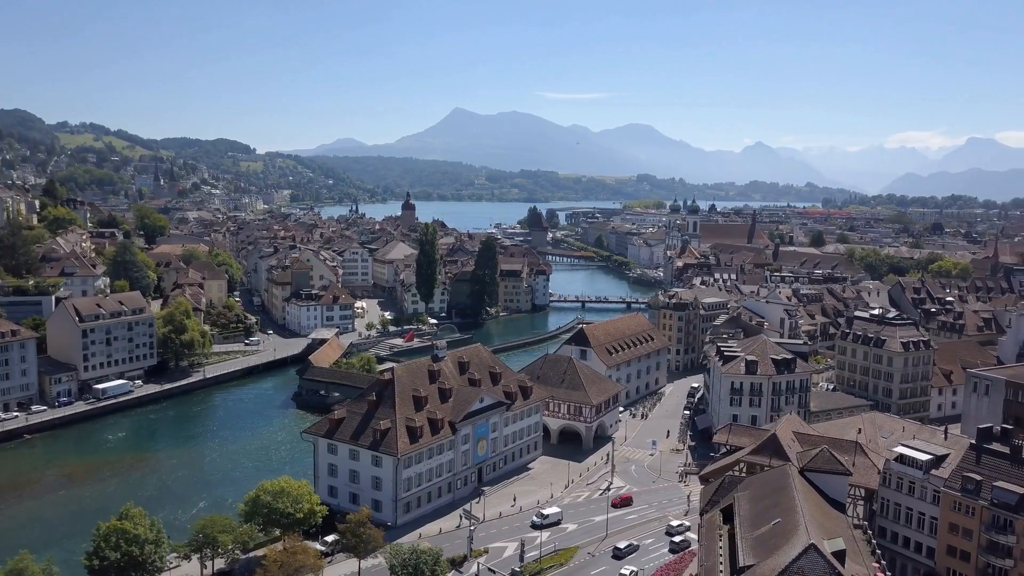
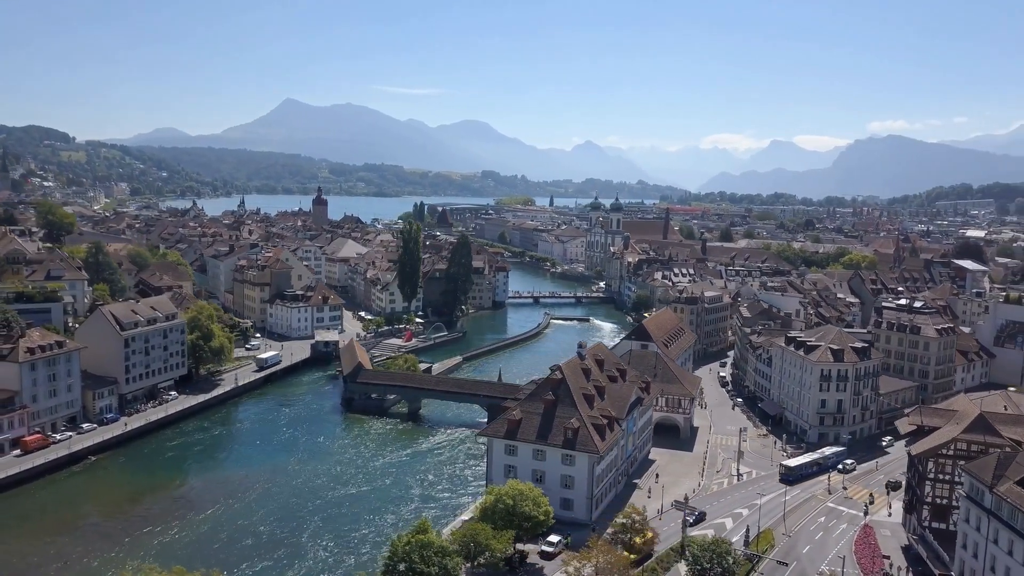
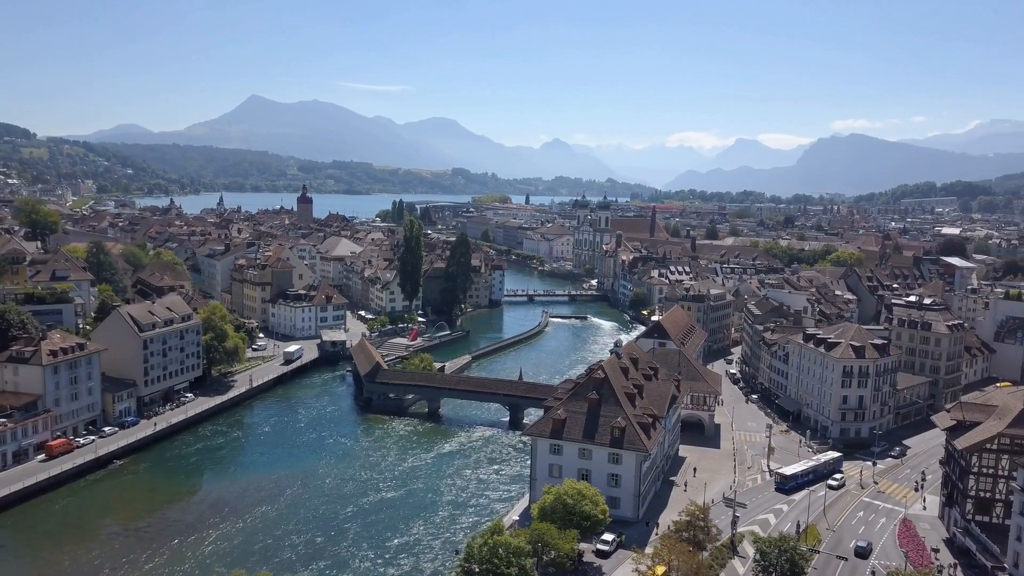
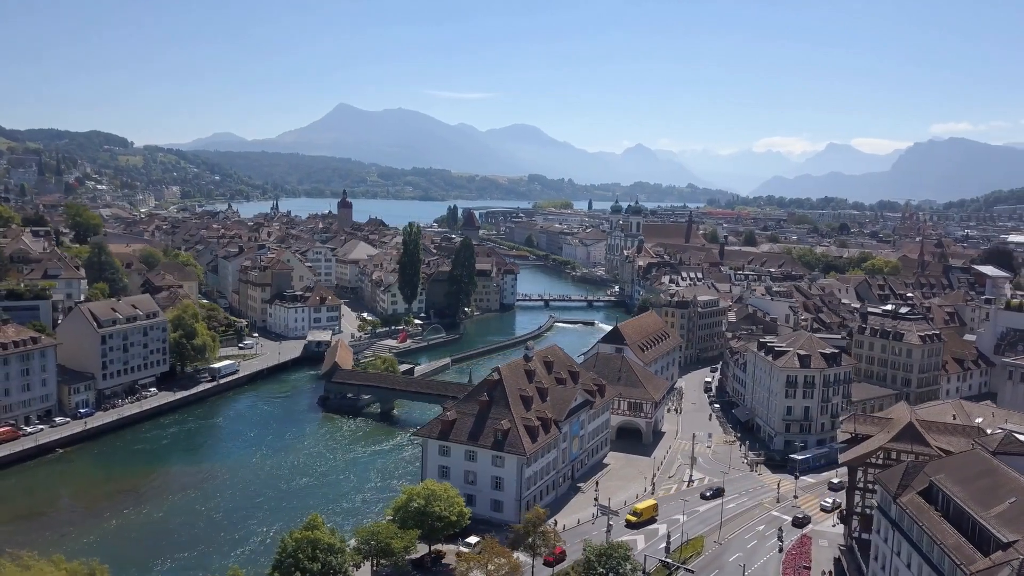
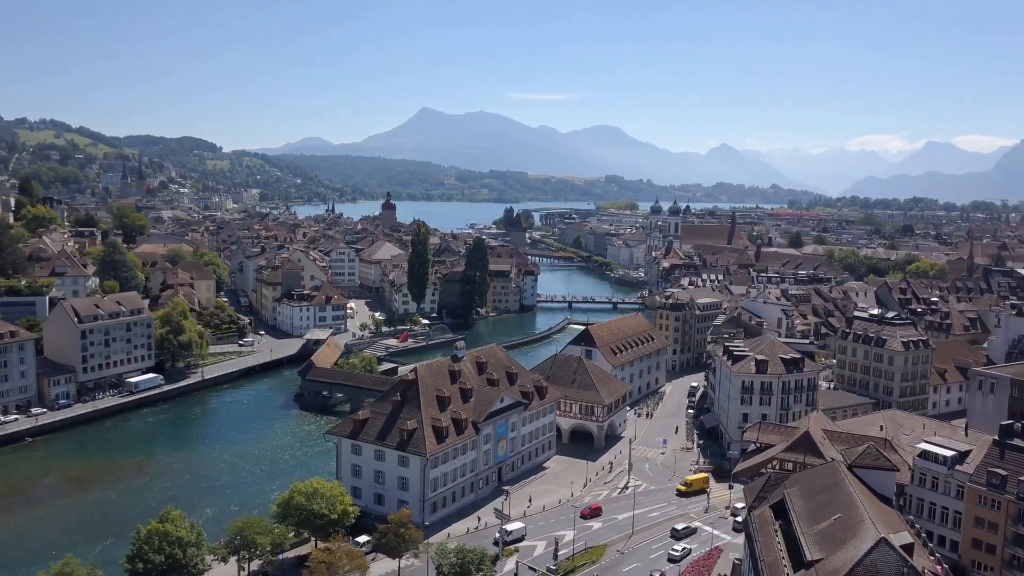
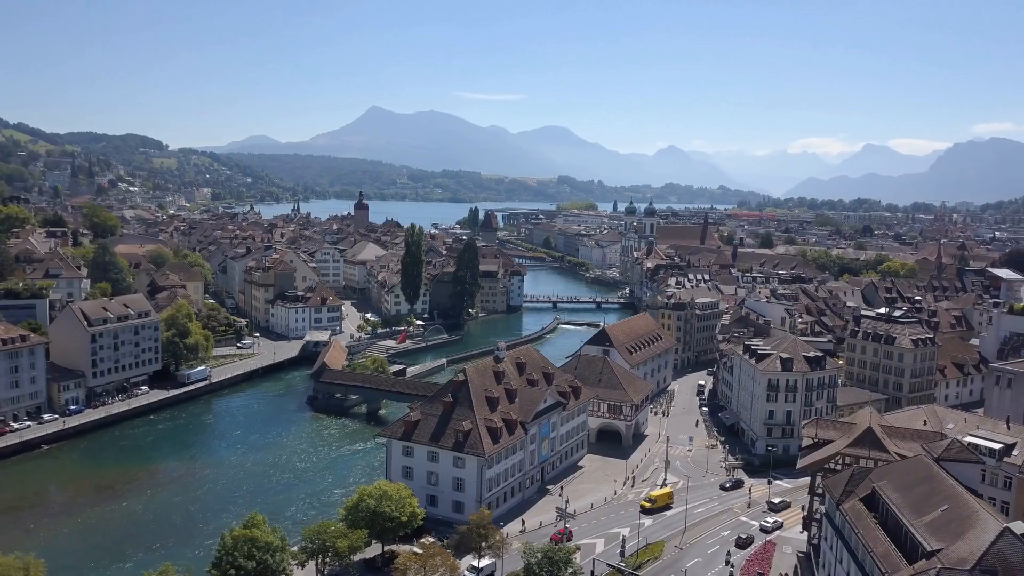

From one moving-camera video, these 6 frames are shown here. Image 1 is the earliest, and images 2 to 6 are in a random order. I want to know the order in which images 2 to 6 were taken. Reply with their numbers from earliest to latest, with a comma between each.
5, 6, 4, 2, 3
